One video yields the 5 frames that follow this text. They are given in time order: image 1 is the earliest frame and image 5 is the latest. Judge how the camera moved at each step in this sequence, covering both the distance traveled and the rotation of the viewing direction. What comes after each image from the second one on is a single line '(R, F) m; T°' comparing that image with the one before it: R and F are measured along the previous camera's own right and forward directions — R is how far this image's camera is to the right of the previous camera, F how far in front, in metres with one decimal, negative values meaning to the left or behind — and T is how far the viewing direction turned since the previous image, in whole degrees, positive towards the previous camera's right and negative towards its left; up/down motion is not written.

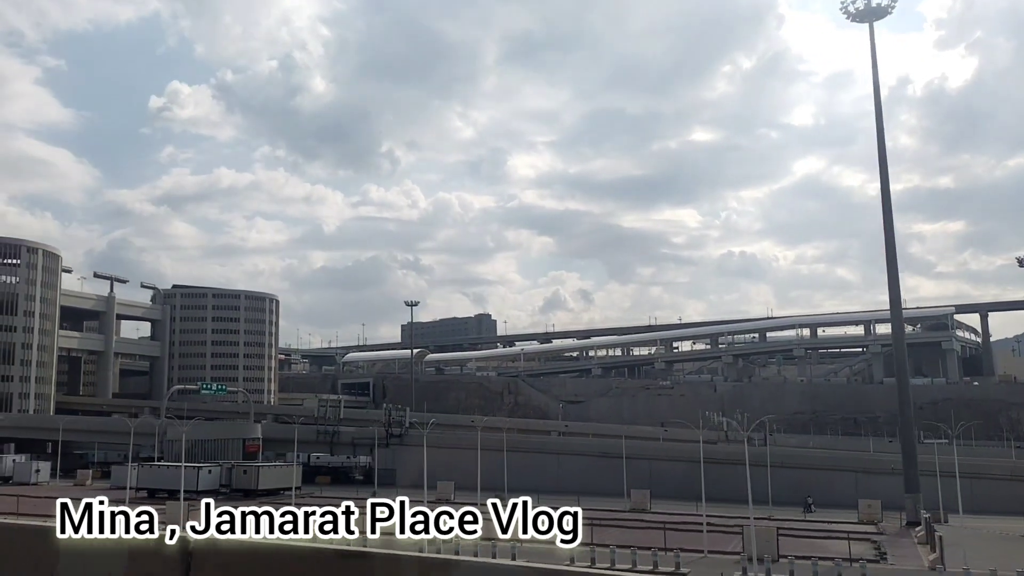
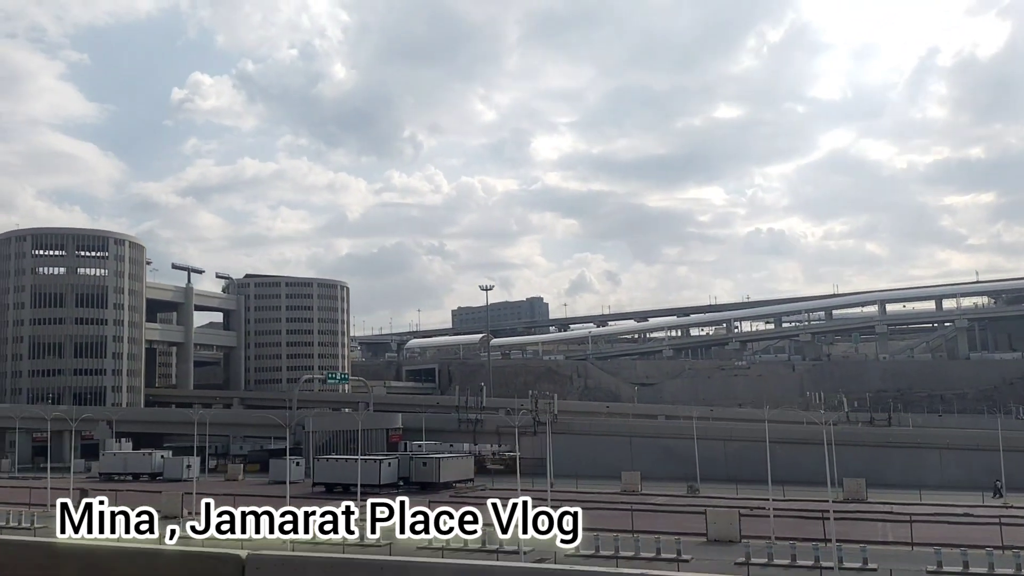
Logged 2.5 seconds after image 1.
(-11.3, +3.0) m; -2°
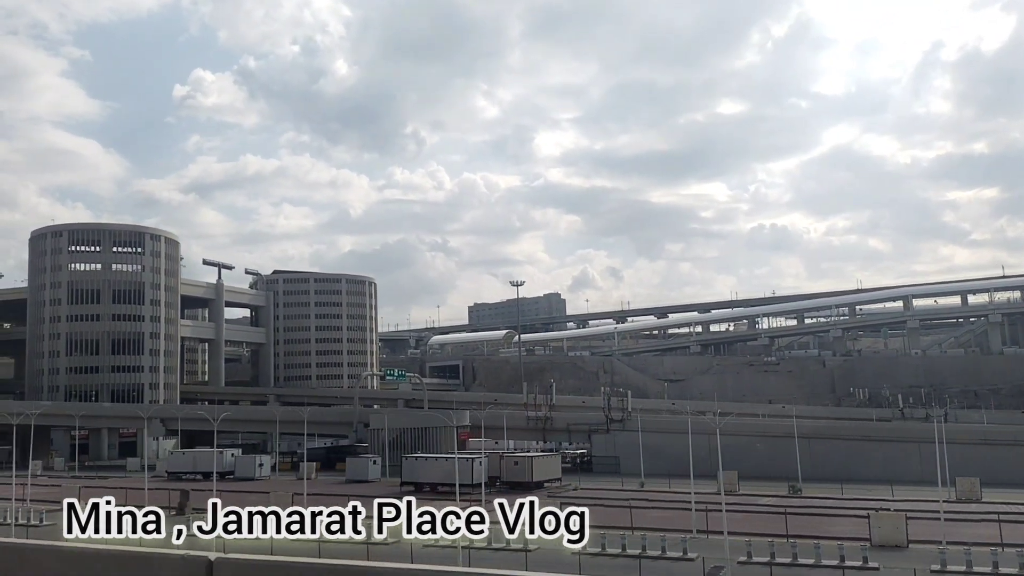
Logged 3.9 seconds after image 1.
(-6.3, +1.6) m; 0°
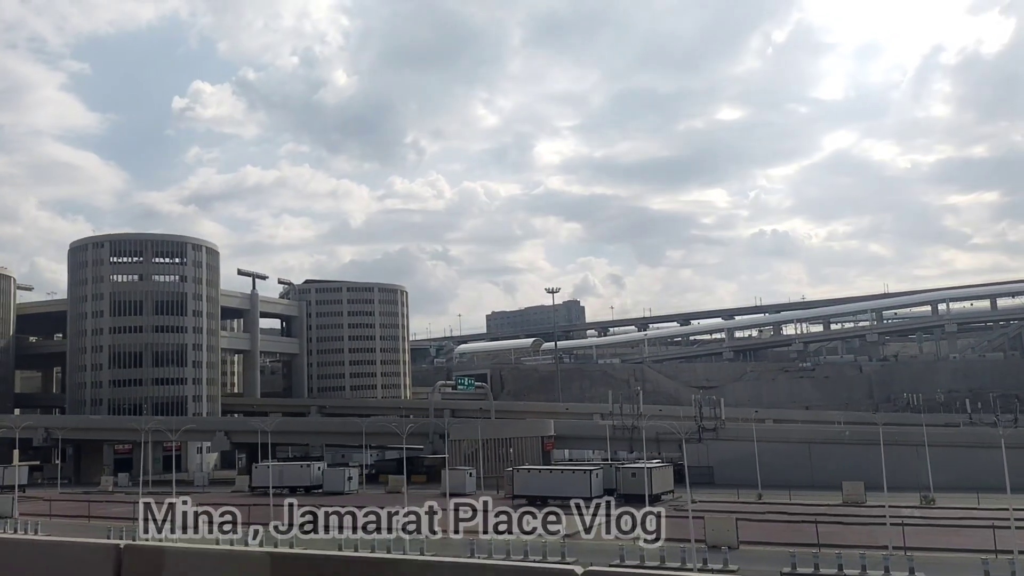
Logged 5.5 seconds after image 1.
(-7.5, +2.0) m; 0°
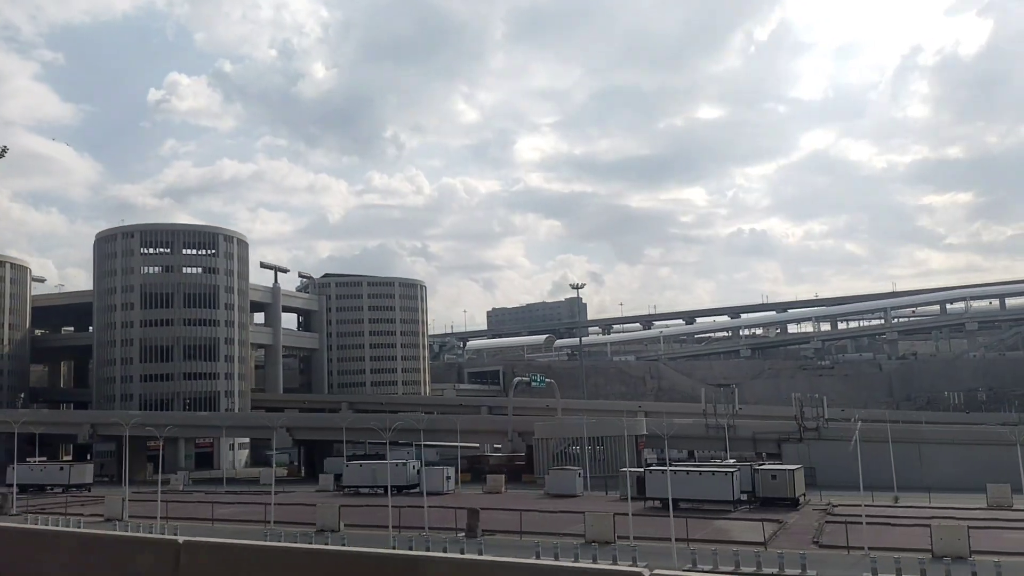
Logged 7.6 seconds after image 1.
(-9.8, +2.9) m; +2°
